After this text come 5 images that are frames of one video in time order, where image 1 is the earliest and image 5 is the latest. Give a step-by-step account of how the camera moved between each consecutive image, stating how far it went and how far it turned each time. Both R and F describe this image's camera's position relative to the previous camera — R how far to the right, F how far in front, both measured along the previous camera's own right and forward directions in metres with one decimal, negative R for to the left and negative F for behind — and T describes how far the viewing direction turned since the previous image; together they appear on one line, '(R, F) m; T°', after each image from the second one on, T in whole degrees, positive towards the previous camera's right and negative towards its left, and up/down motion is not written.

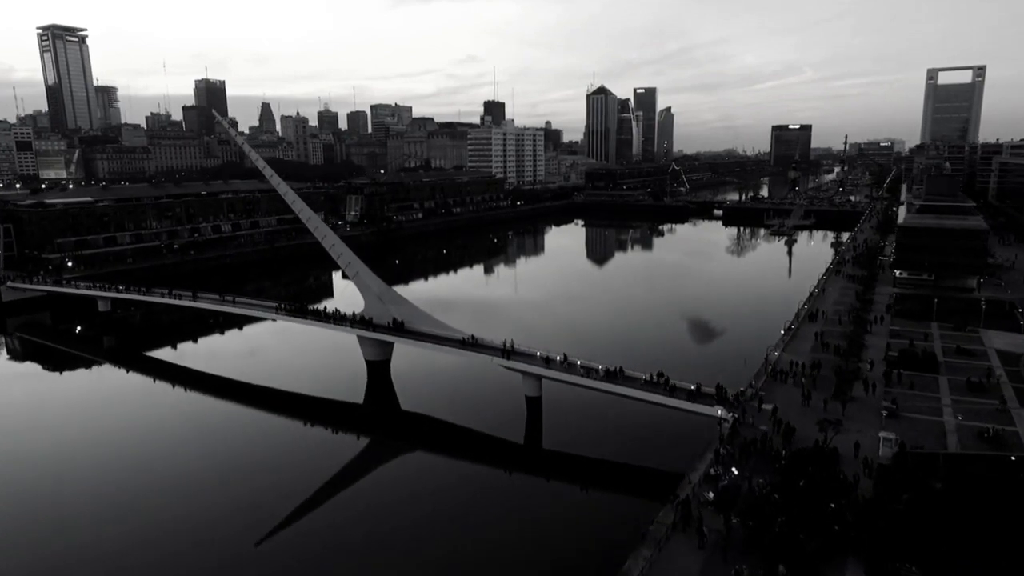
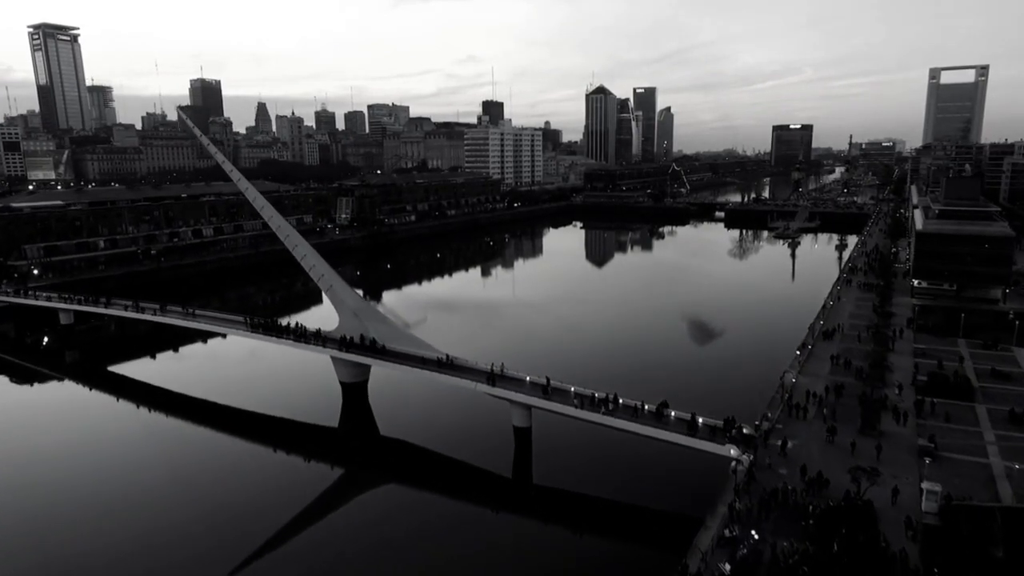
(+0.3, +1.8) m; 0°
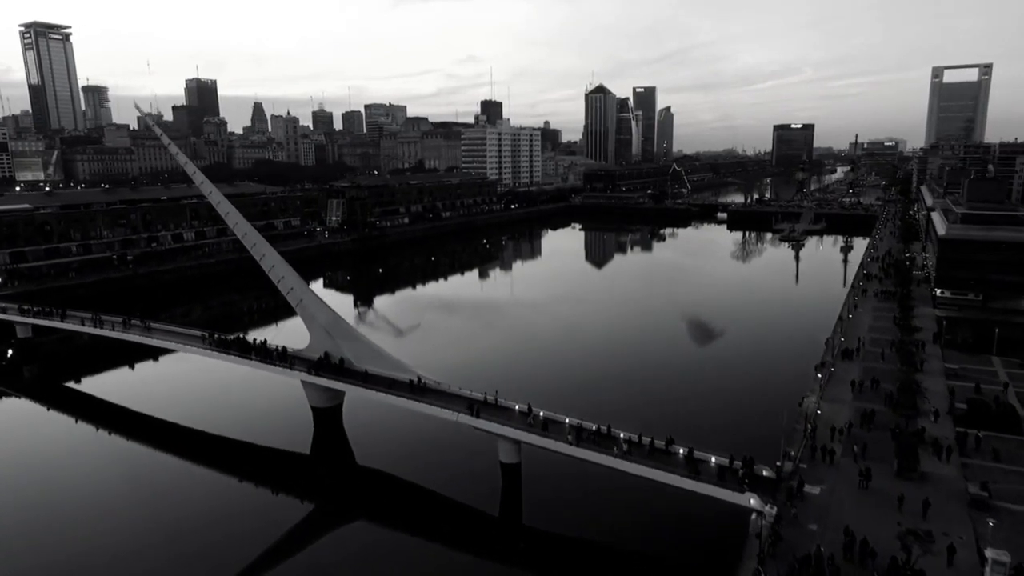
(+0.3, +1.8) m; 0°
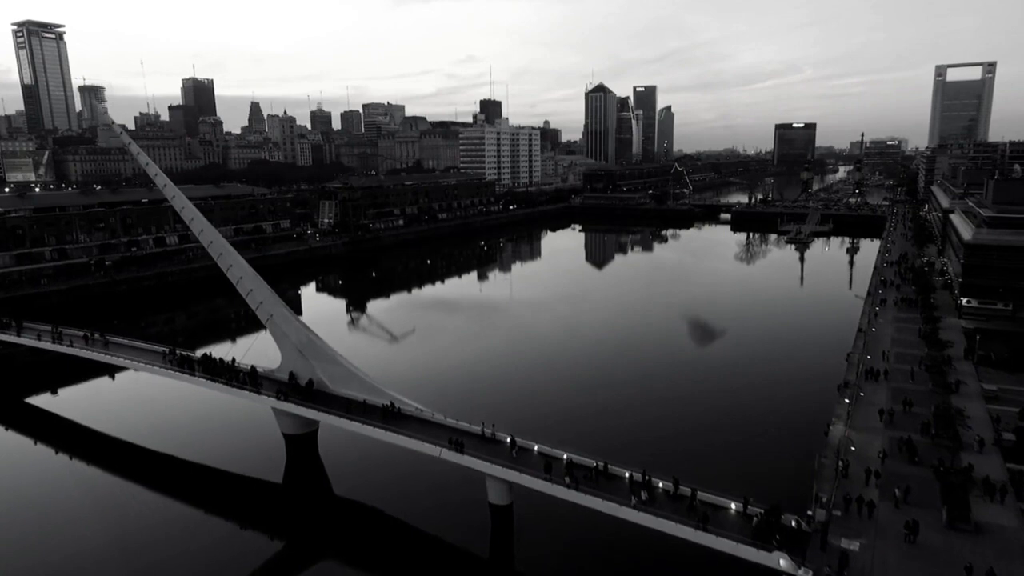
(+0.2, +1.6) m; 0°
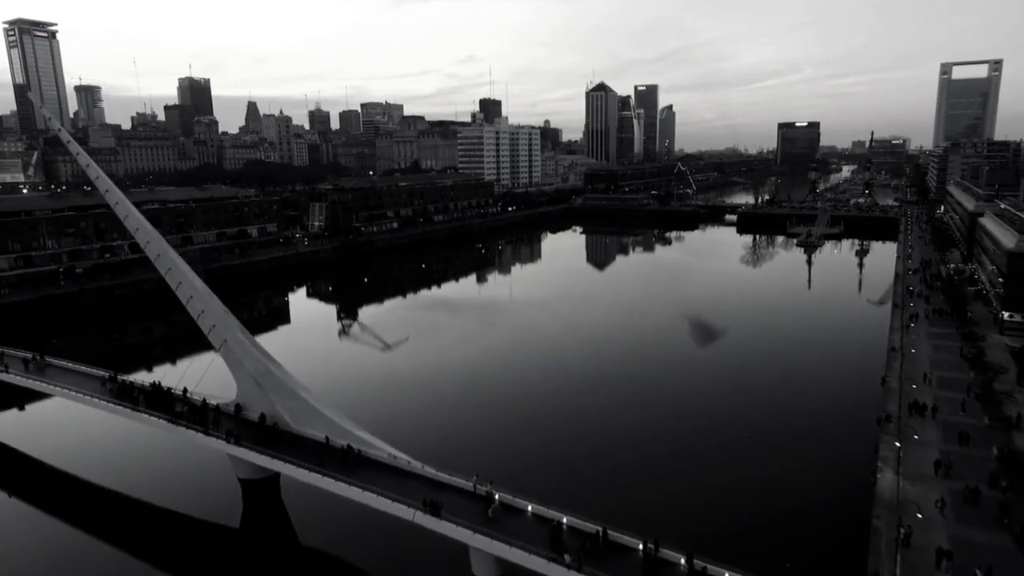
(+0.2, +2.1) m; 0°
